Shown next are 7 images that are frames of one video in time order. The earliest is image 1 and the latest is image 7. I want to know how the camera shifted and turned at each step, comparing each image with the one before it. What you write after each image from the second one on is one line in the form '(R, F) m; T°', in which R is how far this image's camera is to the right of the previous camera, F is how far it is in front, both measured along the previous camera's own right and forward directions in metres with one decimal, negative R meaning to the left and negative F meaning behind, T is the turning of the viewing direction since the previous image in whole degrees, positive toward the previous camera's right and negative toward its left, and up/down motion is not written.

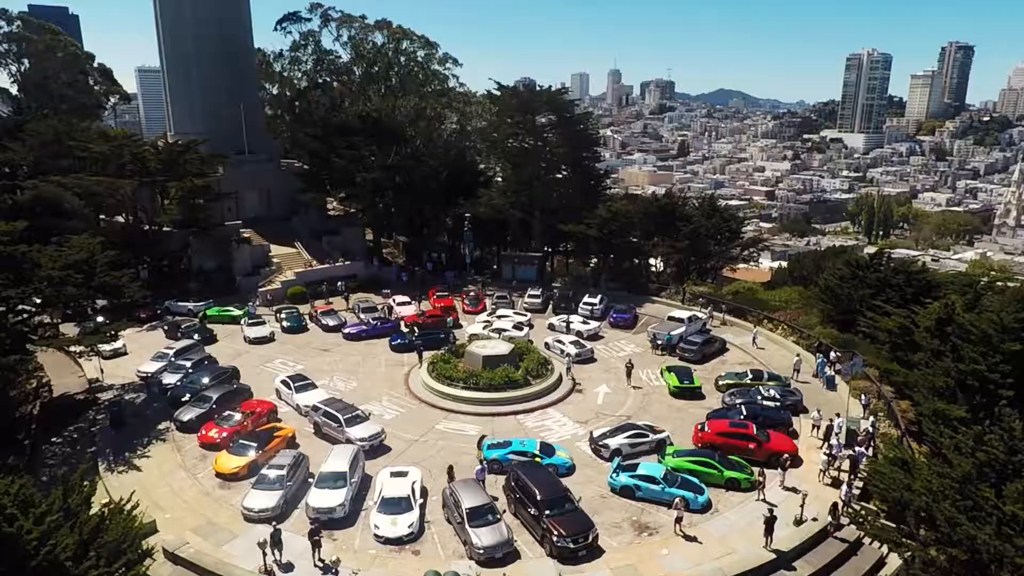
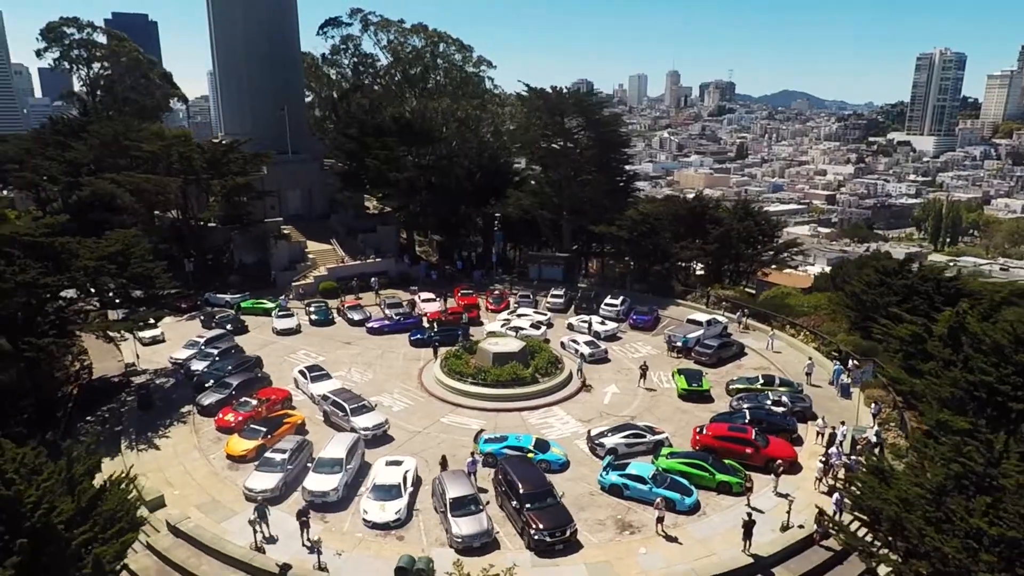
(+2.8, -0.6) m; -6°
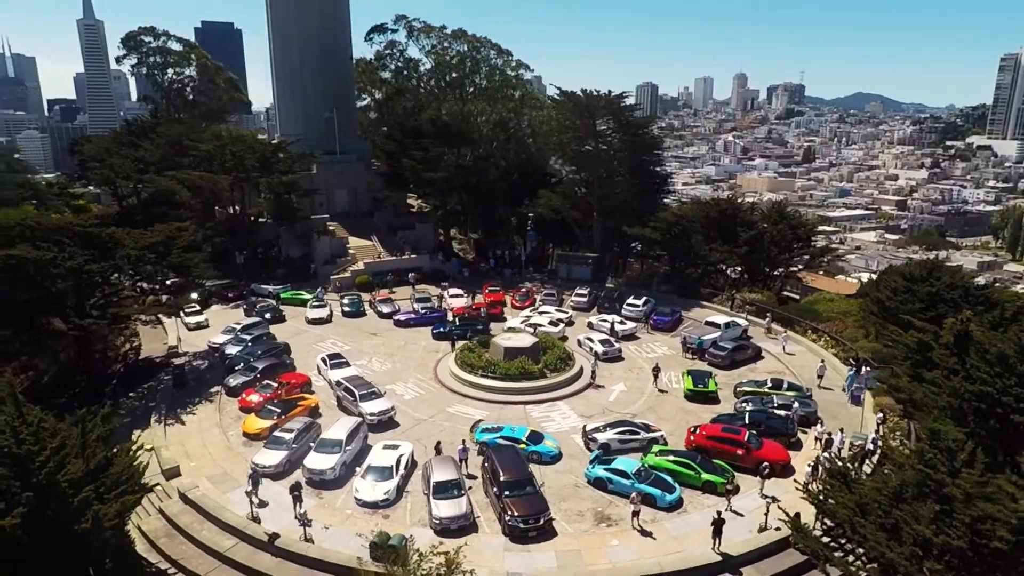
(+3.3, -0.9) m; -7°
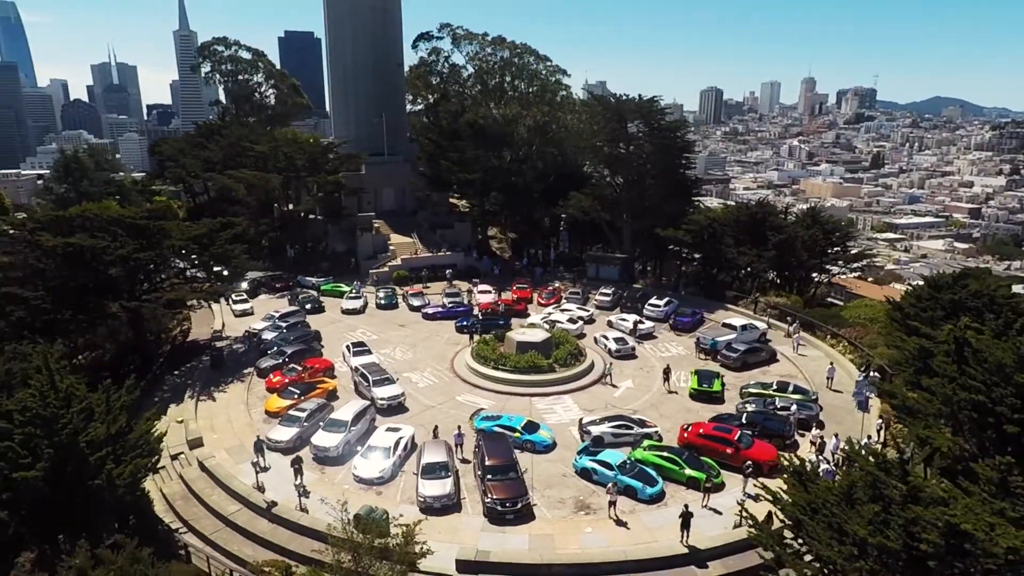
(+3.4, -1.1) m; -7°
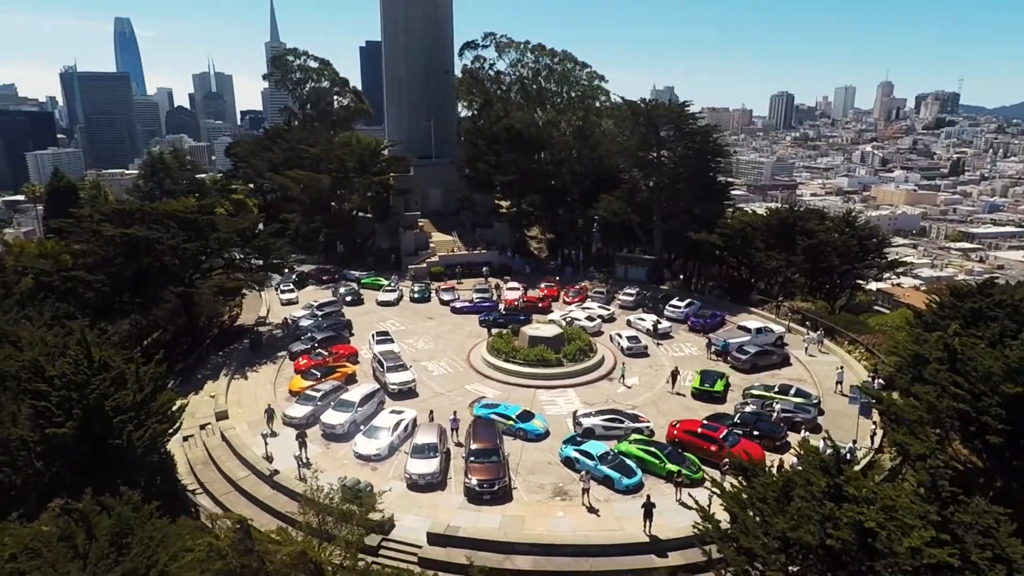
(+4.1, -1.3) m; -7°
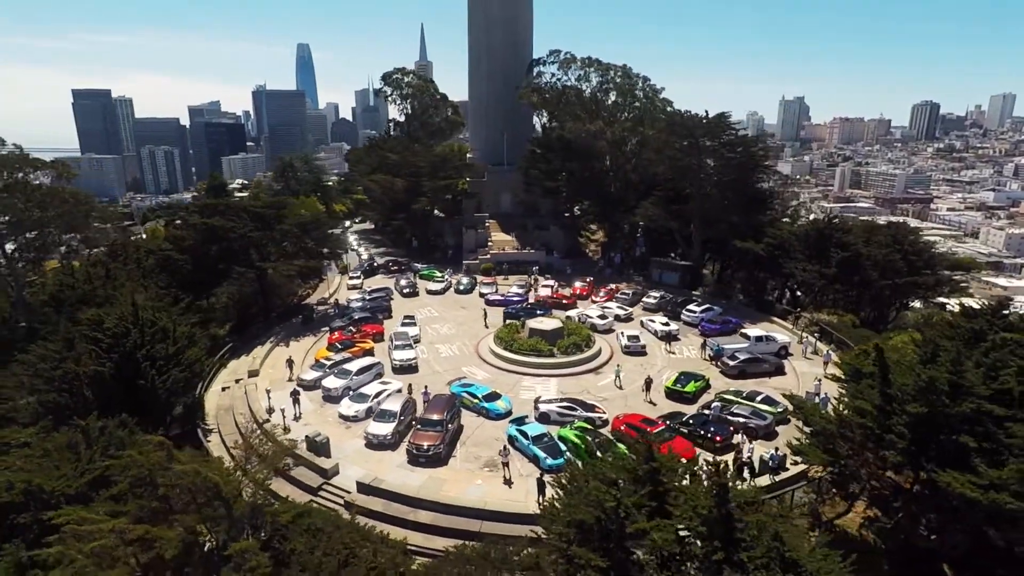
(+10.3, -1.3) m; -16°
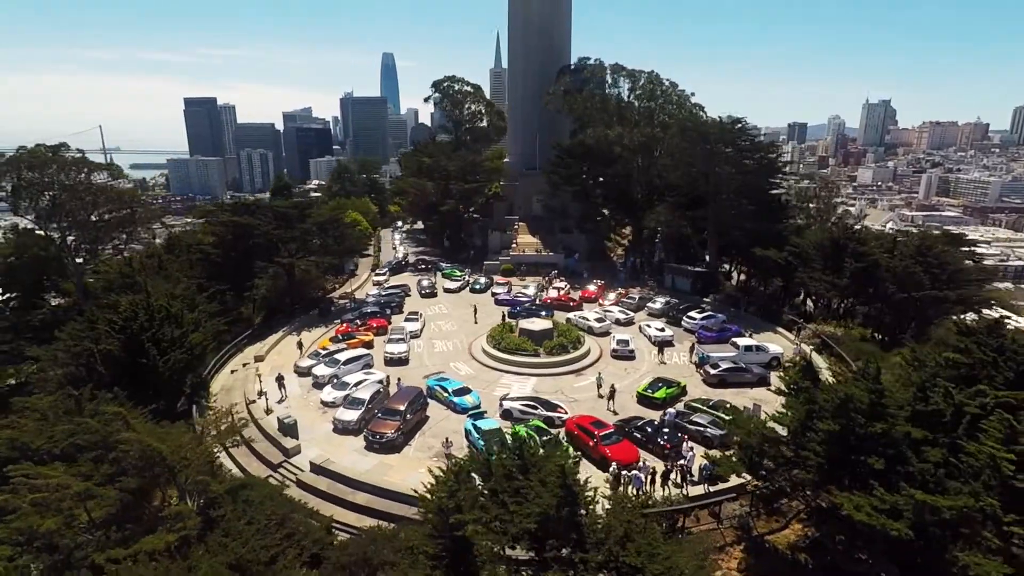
(+6.8, +0.3) m; -10°
